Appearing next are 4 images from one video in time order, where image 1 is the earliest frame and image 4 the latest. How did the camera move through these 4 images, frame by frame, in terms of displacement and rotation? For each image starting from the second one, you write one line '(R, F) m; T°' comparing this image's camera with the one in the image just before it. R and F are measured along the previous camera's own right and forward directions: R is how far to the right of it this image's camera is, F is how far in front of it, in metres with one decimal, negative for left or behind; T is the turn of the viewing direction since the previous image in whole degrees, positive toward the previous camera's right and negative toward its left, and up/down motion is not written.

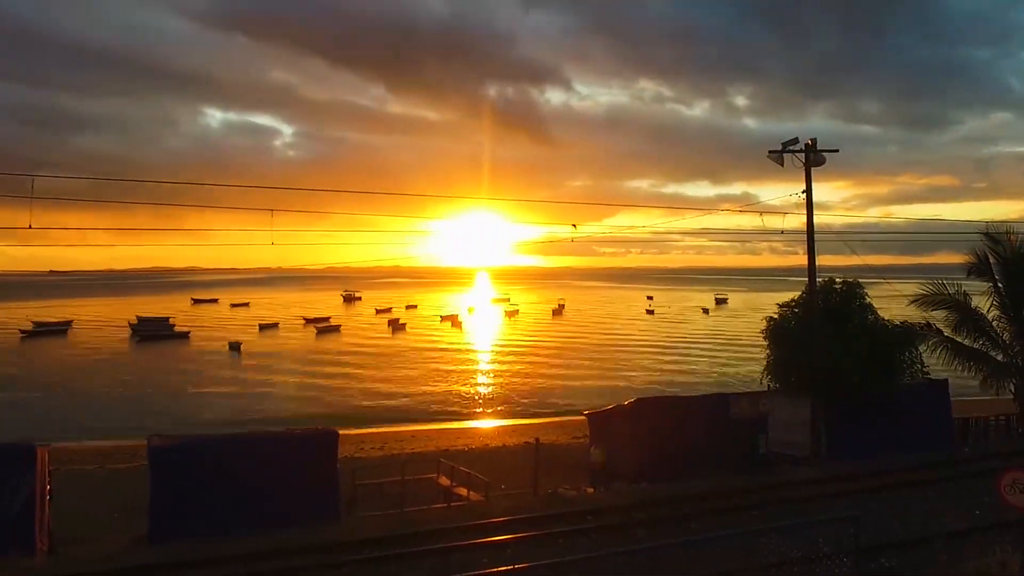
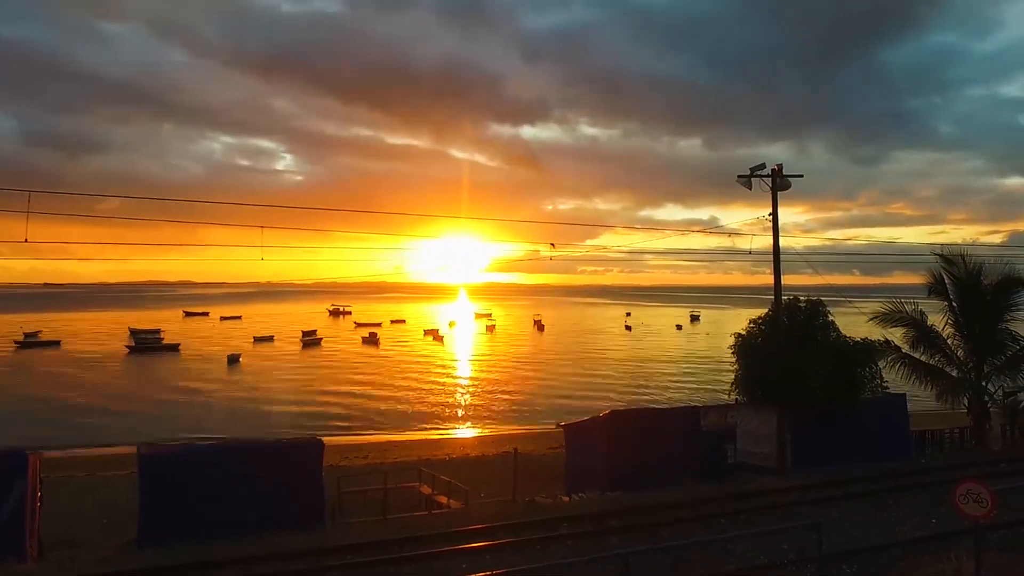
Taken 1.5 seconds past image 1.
(+0.2, -0.9) m; +1°
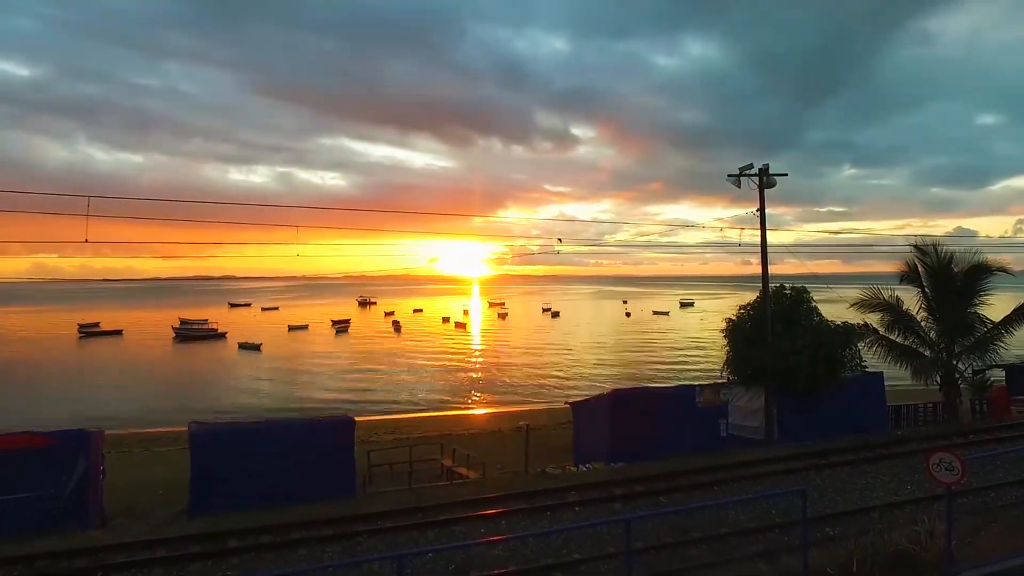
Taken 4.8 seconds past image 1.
(0.0, -2.1) m; -1°
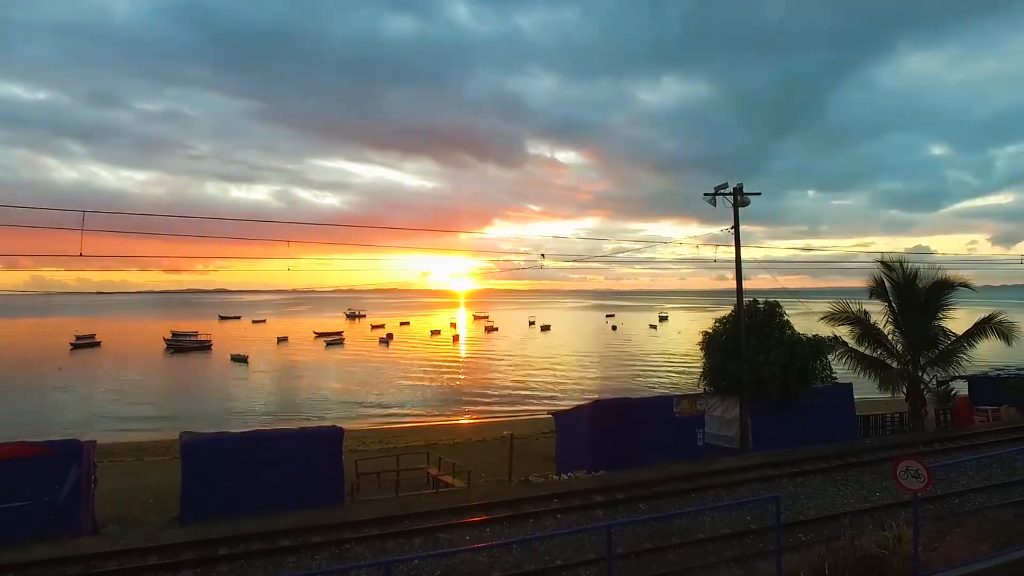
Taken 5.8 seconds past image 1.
(+0.1, -0.8) m; +1°
